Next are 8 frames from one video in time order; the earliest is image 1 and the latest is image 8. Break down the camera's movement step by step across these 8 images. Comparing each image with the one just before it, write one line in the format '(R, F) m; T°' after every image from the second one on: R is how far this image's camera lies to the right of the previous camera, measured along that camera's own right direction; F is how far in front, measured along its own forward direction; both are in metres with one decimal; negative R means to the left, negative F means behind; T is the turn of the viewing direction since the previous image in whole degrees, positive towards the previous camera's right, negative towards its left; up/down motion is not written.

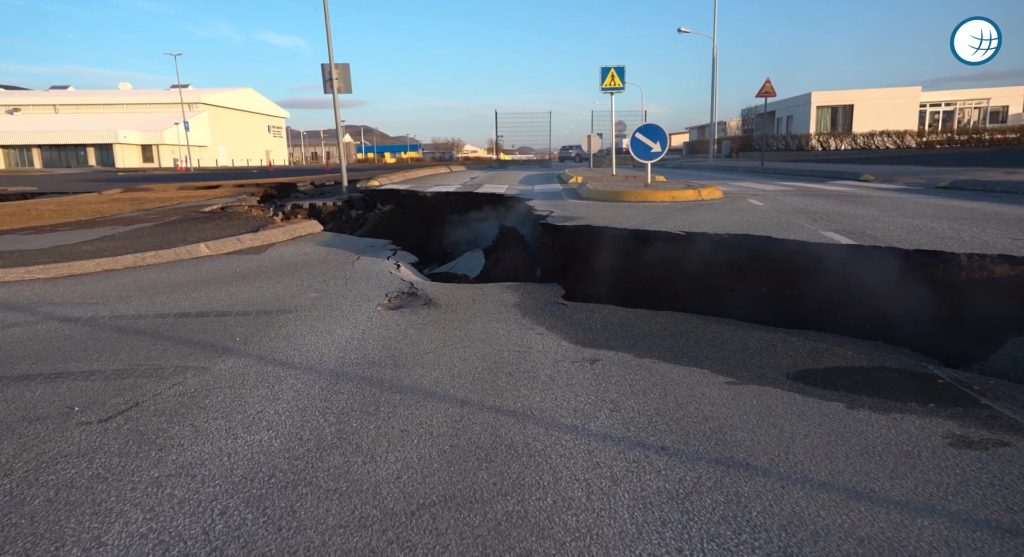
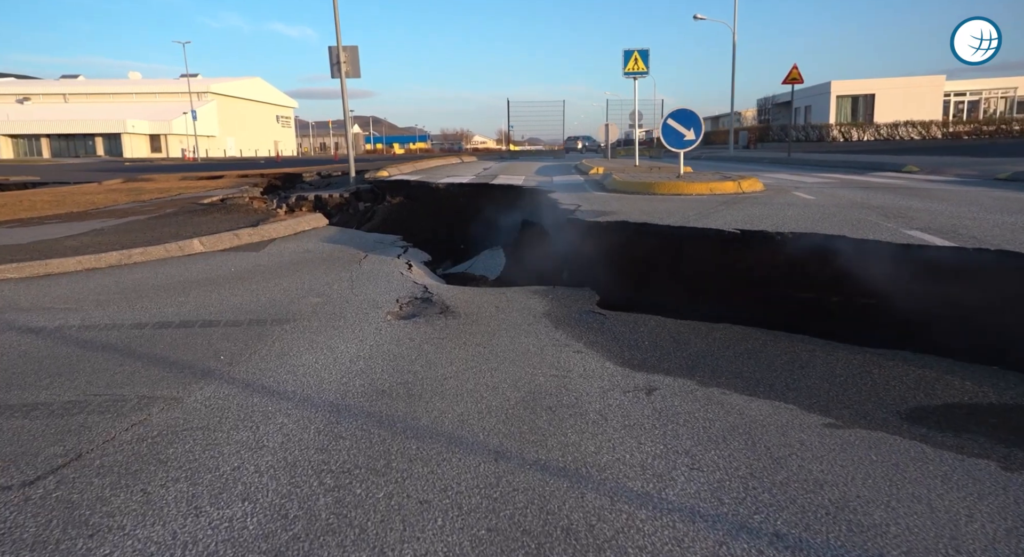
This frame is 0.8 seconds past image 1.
(-0.2, +1.0) m; -1°
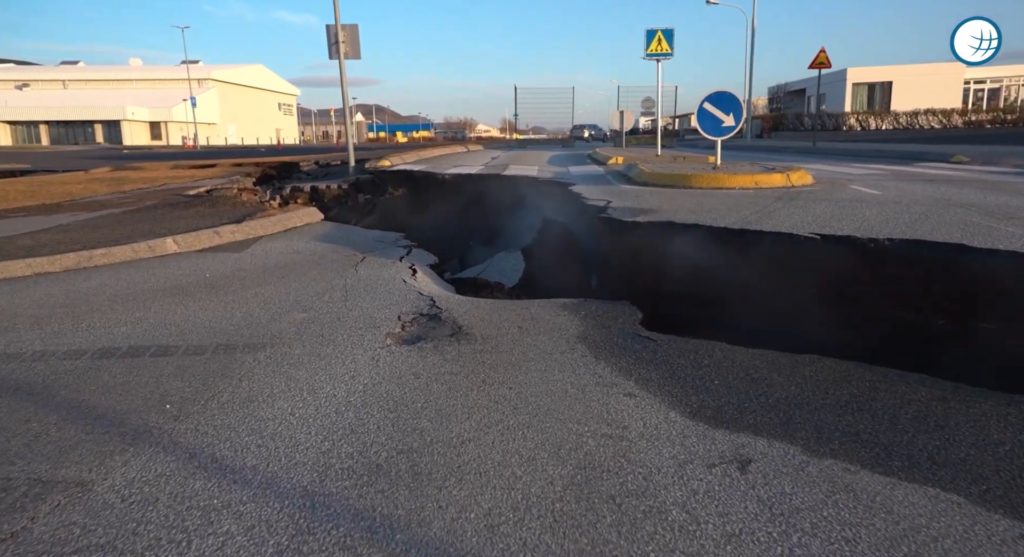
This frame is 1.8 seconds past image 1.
(-0.2, +1.2) m; 0°
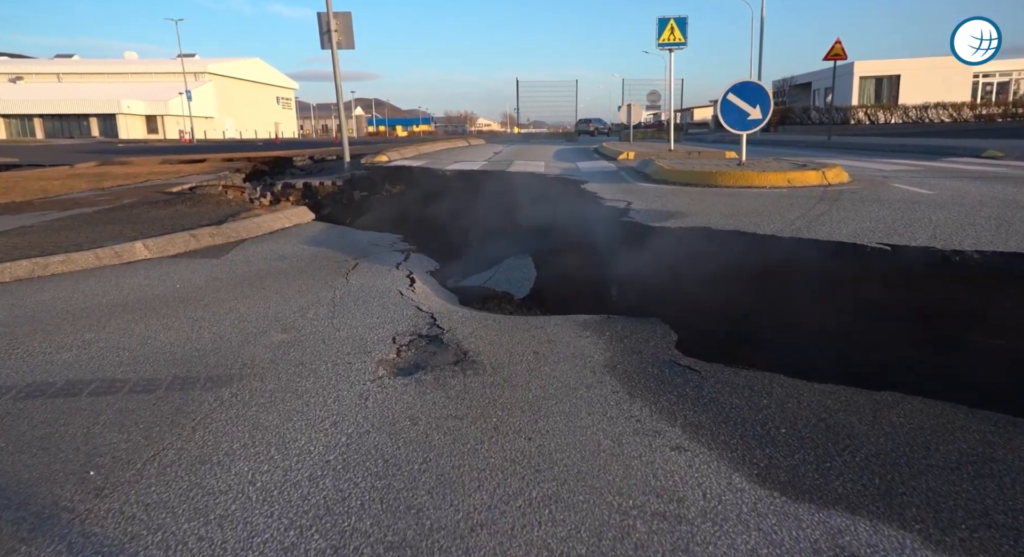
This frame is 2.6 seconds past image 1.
(-0.1, +0.8) m; 0°
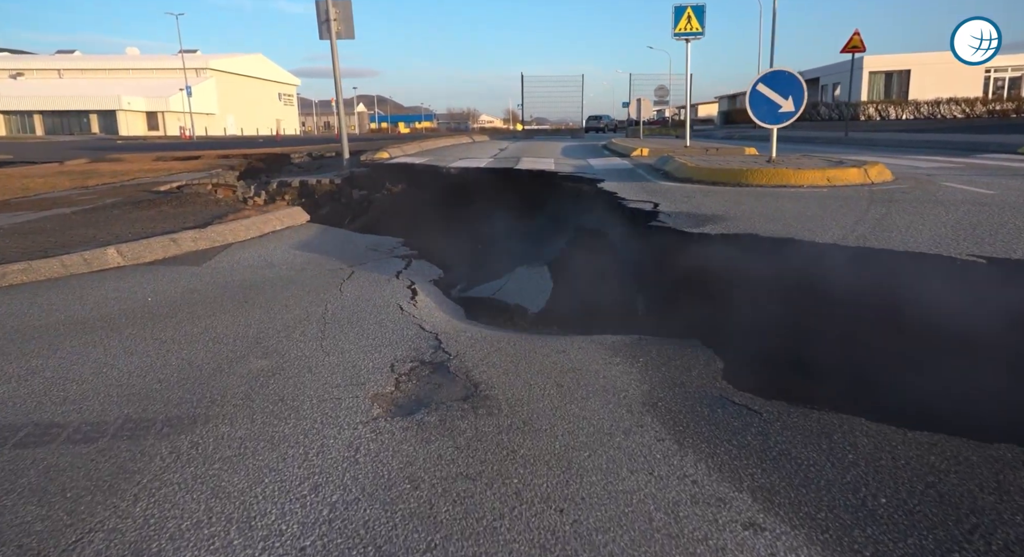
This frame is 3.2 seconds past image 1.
(-0.1, +0.7) m; 0°
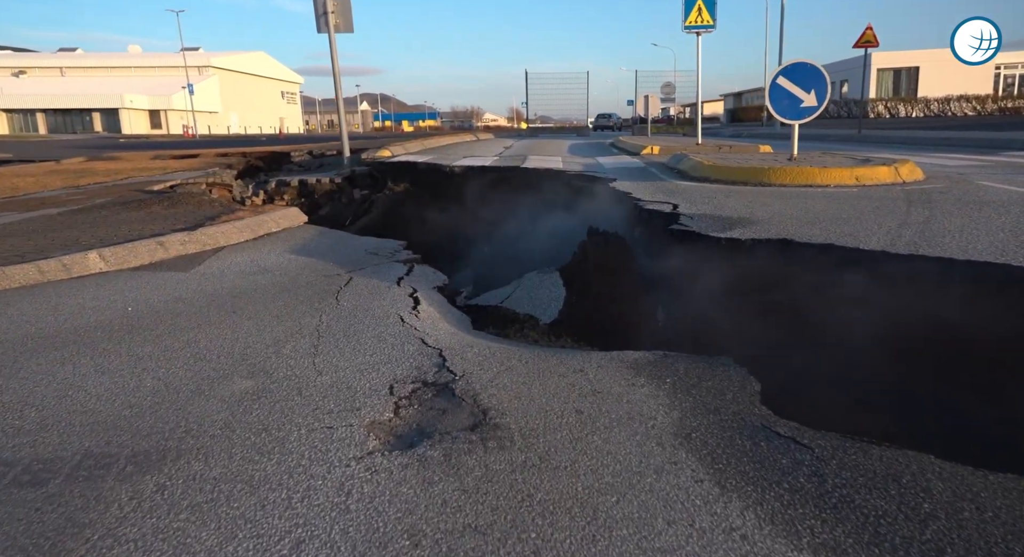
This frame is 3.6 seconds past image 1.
(-0.1, +0.4) m; 0°
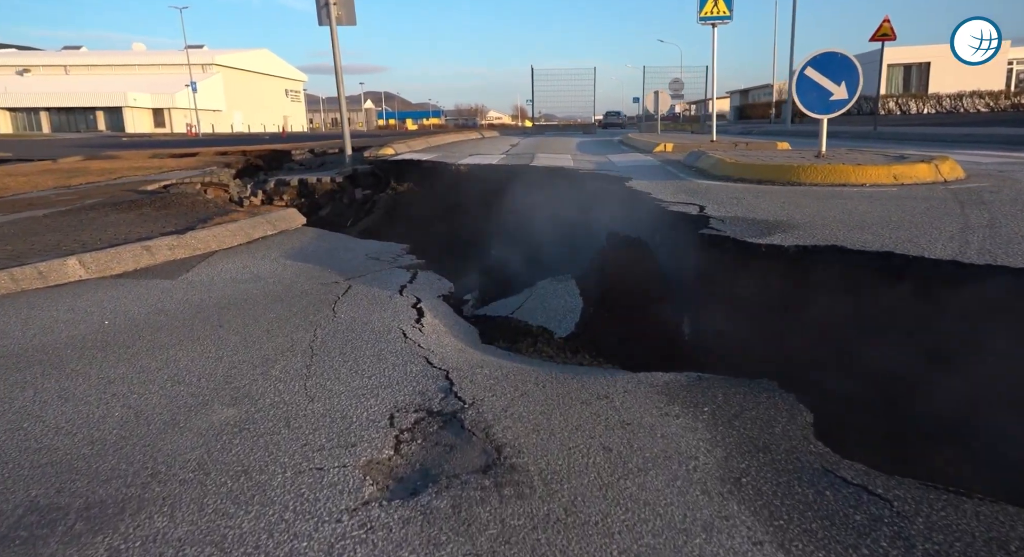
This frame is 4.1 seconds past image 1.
(-0.1, +0.5) m; 0°
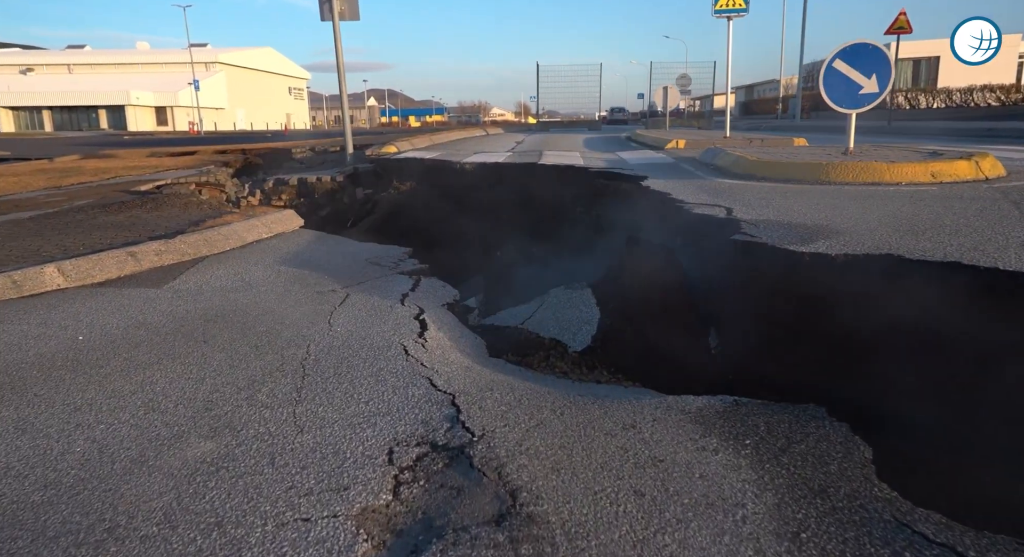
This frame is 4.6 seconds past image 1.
(0.0, +0.4) m; 0°
